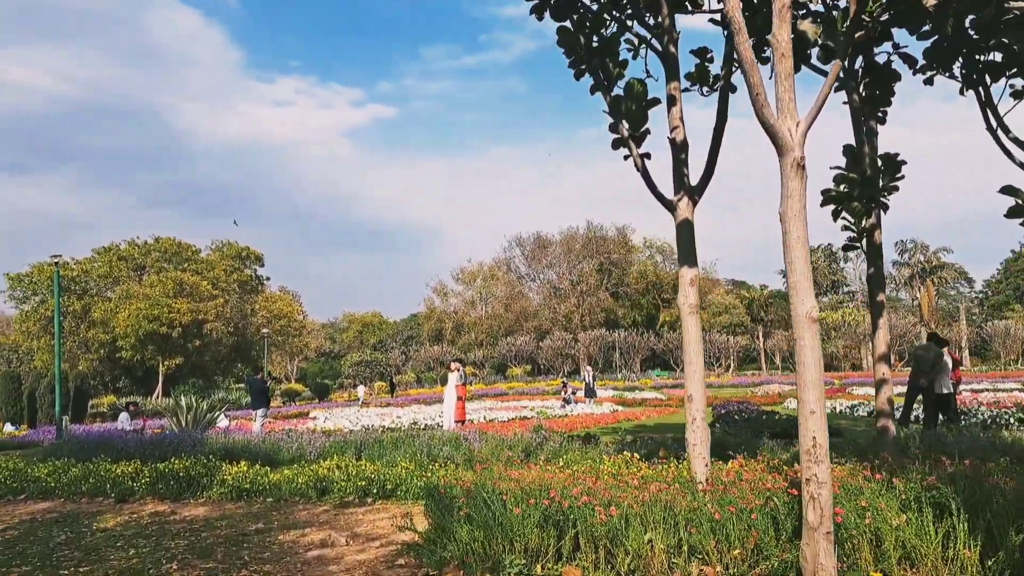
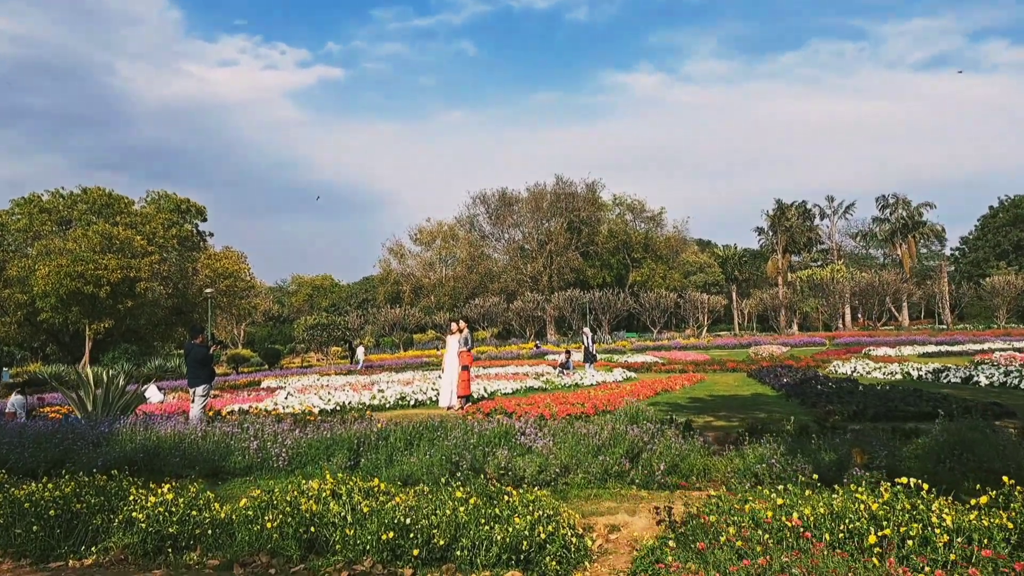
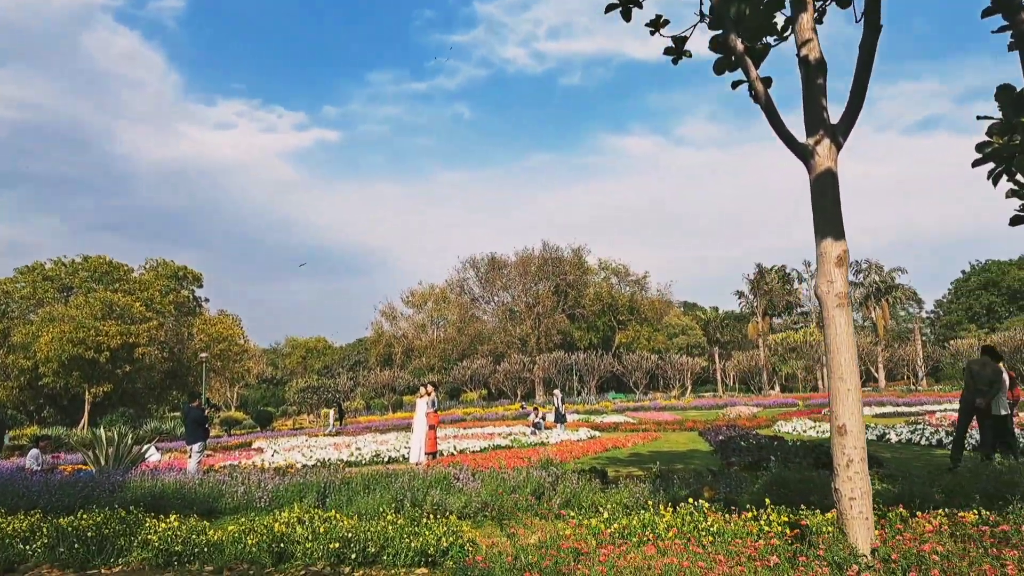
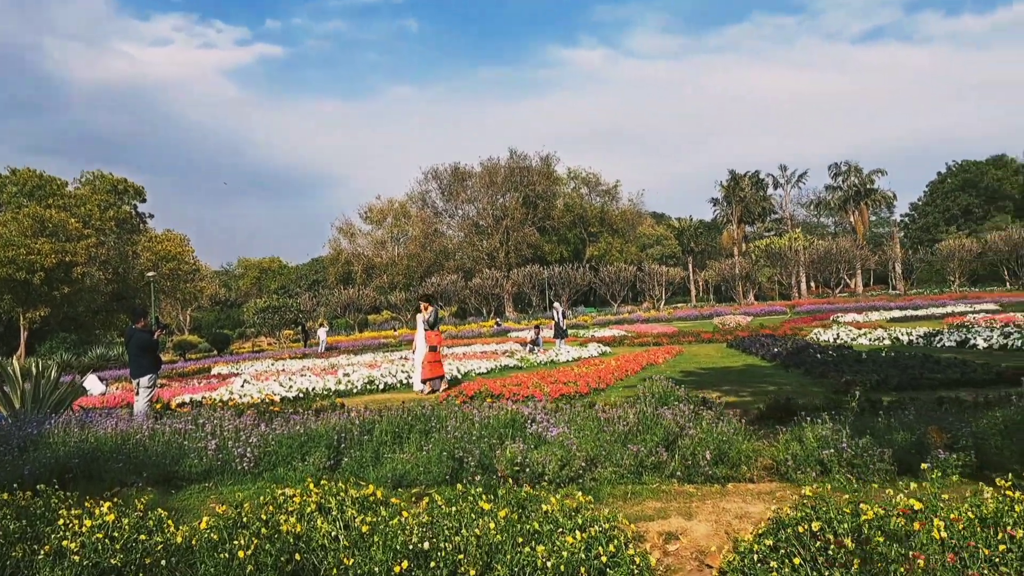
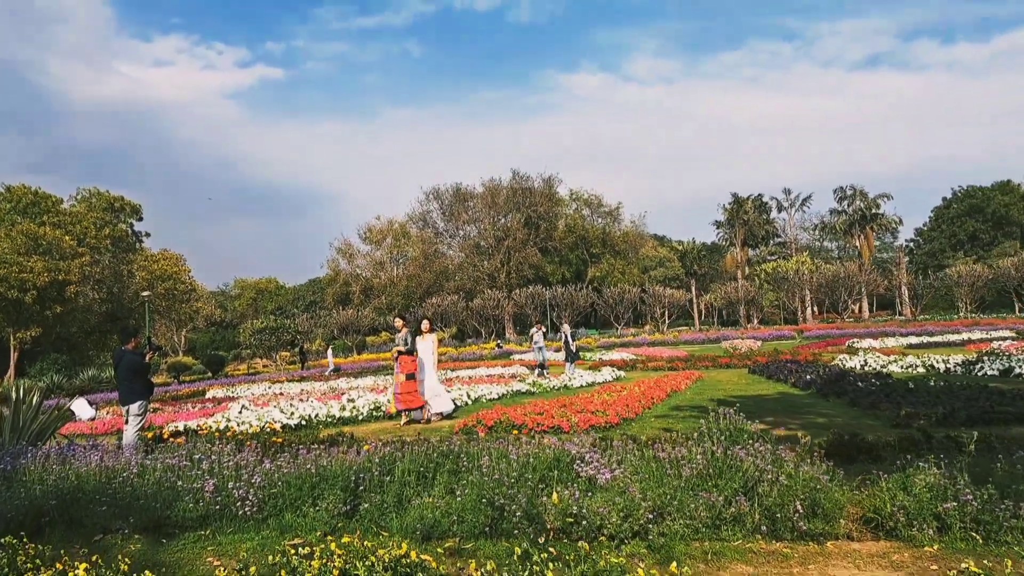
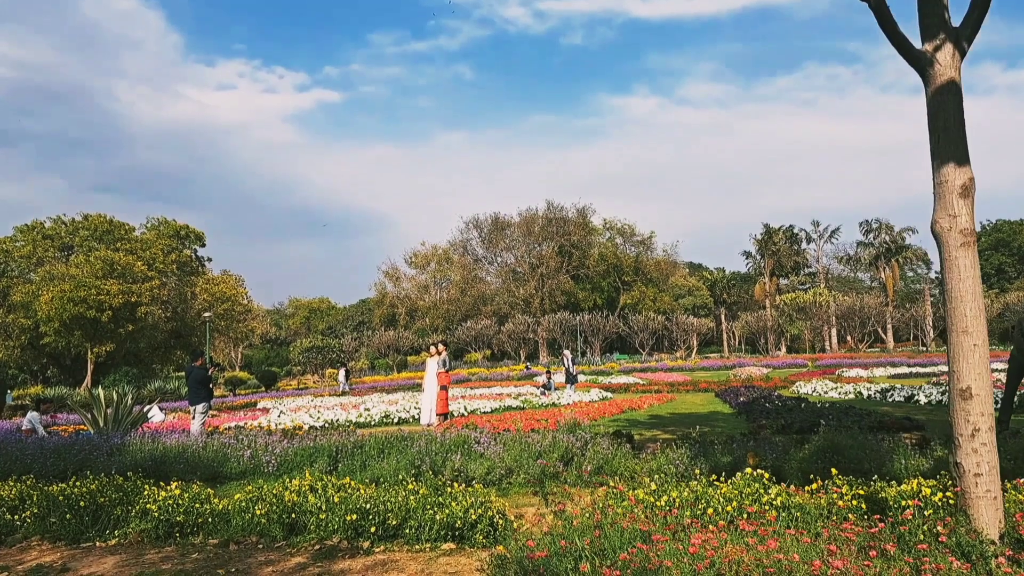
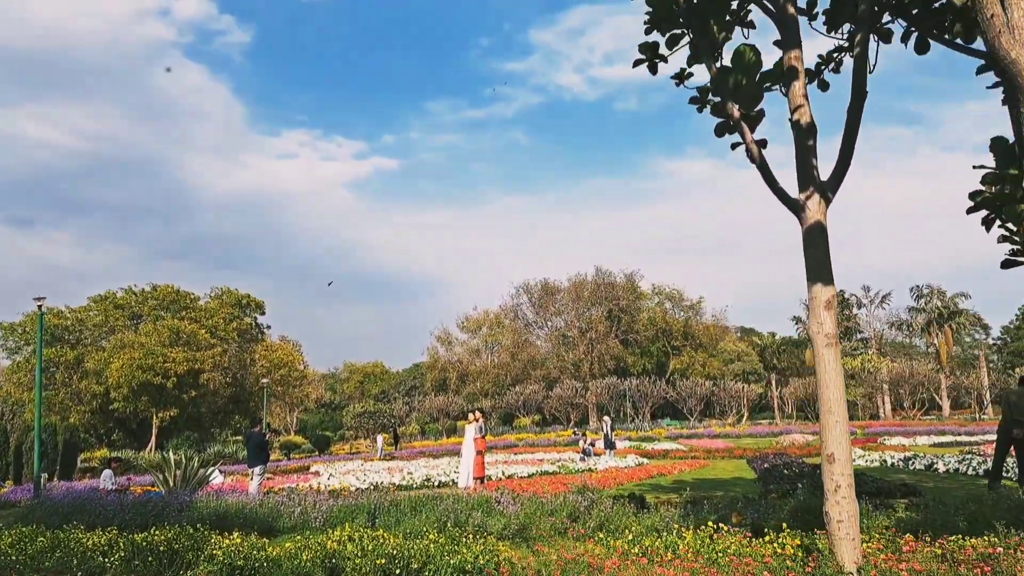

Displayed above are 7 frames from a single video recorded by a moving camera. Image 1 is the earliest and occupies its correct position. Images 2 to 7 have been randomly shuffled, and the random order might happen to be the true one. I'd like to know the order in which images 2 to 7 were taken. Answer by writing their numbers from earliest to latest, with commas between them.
7, 3, 6, 2, 4, 5
